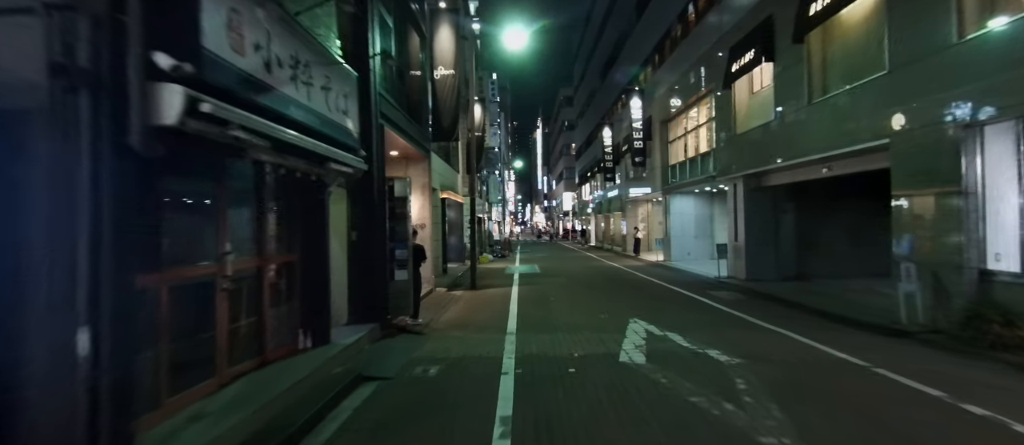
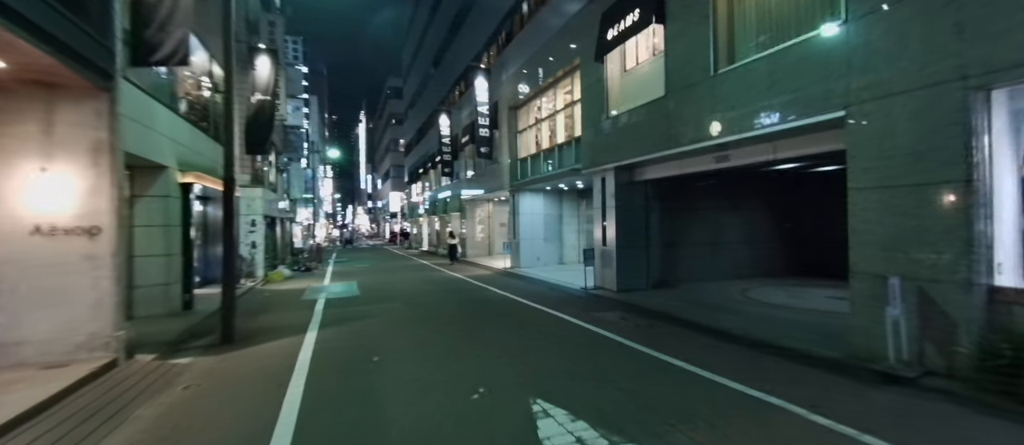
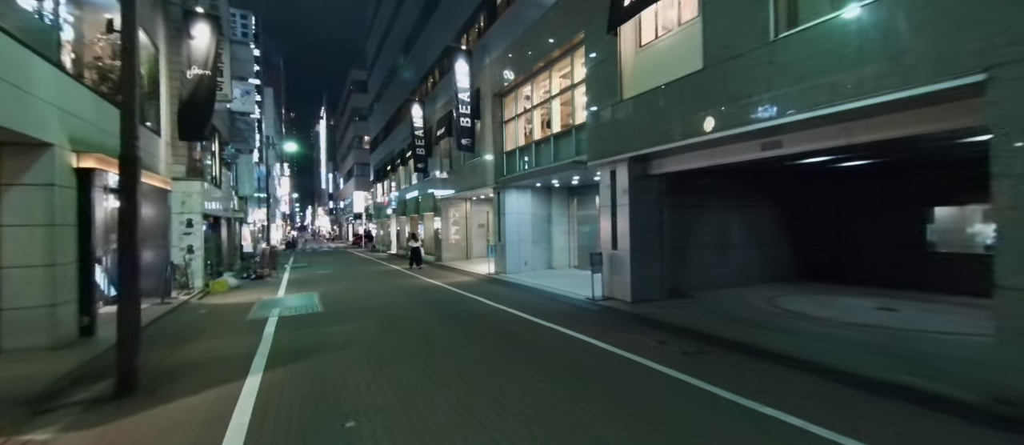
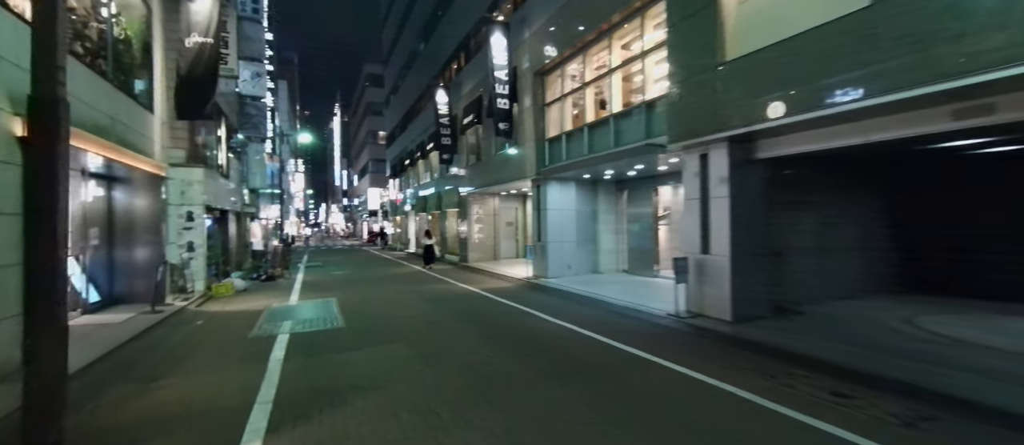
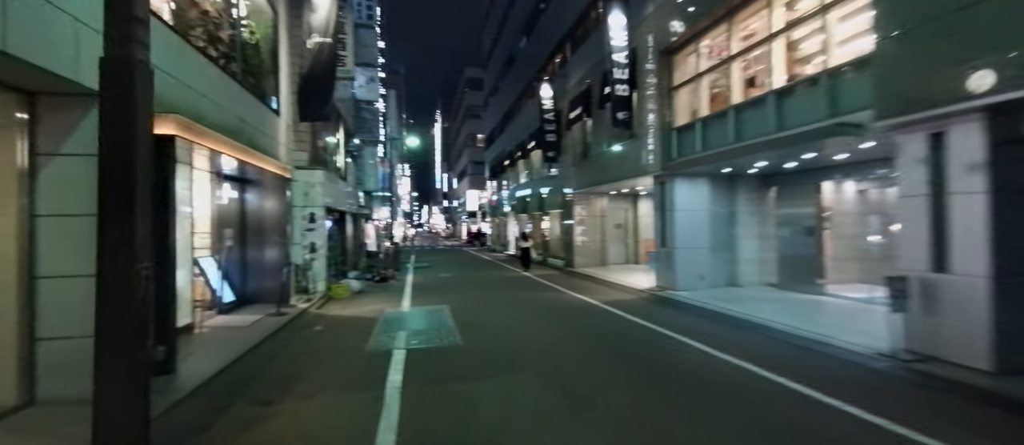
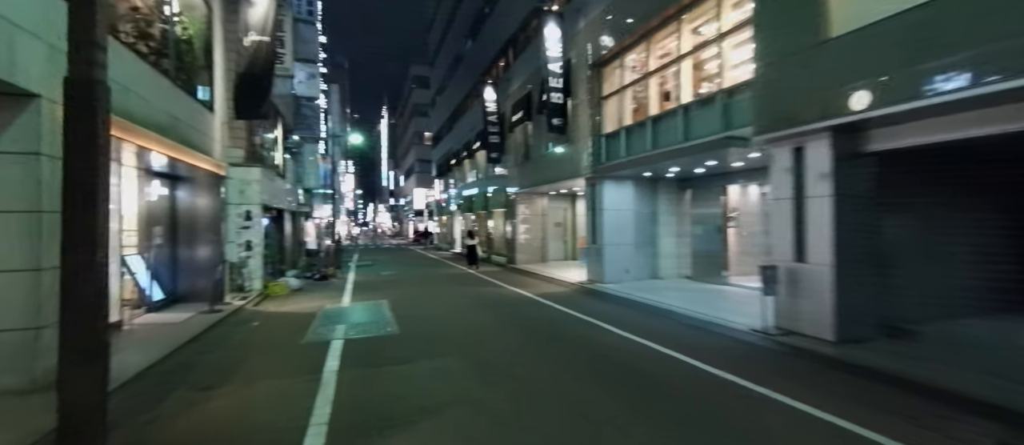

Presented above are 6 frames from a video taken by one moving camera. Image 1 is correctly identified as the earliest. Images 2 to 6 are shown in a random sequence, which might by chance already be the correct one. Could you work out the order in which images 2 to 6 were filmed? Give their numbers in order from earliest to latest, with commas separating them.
2, 3, 4, 6, 5
